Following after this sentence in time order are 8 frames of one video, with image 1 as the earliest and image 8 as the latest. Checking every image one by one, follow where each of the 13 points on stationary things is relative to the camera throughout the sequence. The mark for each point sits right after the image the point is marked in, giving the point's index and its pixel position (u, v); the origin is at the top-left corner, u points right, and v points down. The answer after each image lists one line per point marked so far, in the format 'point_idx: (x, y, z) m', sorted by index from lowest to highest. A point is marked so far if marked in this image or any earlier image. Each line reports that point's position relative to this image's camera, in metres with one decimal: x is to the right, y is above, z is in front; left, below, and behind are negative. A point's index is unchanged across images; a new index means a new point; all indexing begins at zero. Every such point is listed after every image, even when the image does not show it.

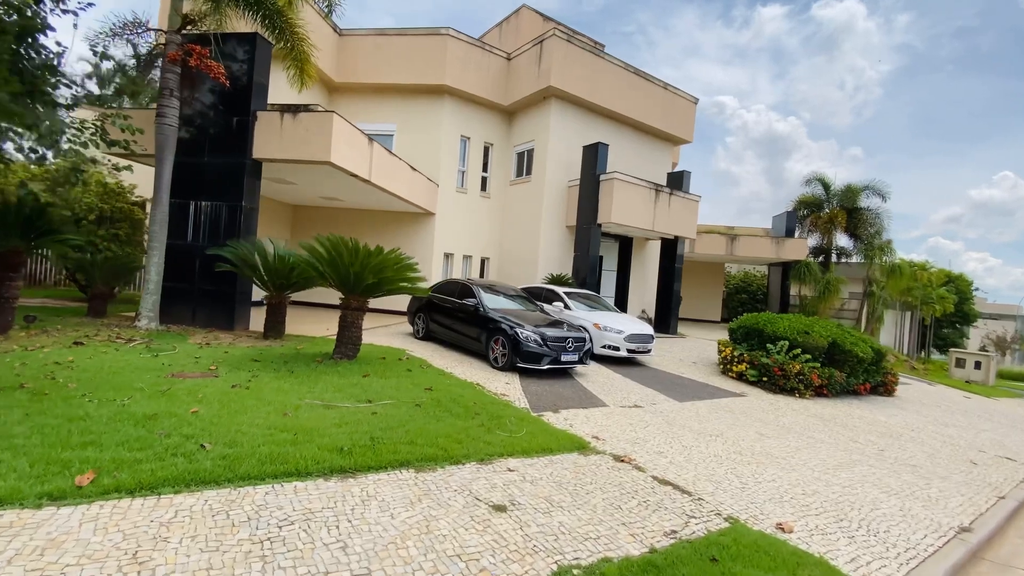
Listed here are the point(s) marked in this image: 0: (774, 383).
0: (+5.6, -2.0, +10.0) m
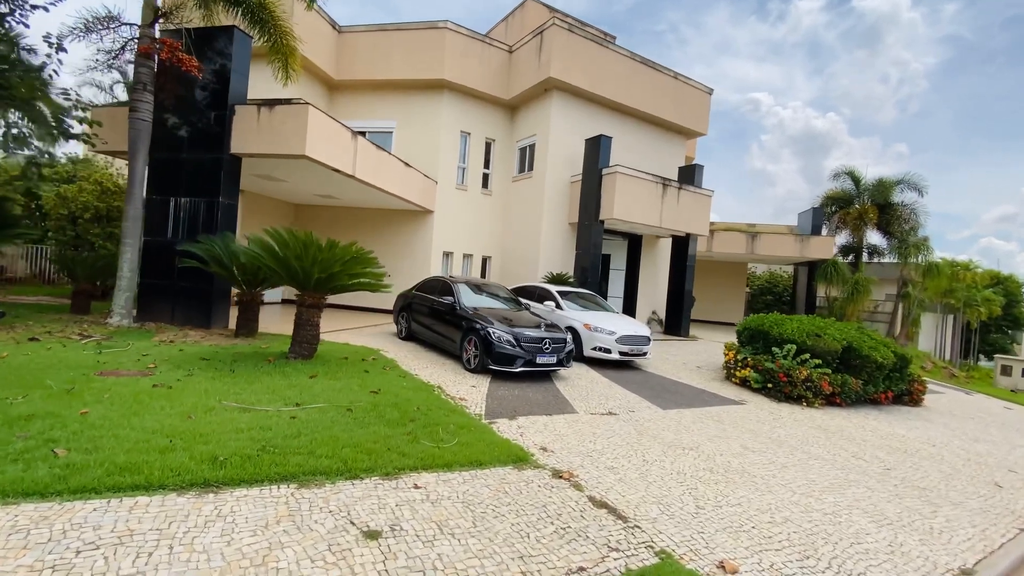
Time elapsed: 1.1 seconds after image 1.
0: (+5.2, -2.0, +9.1) m
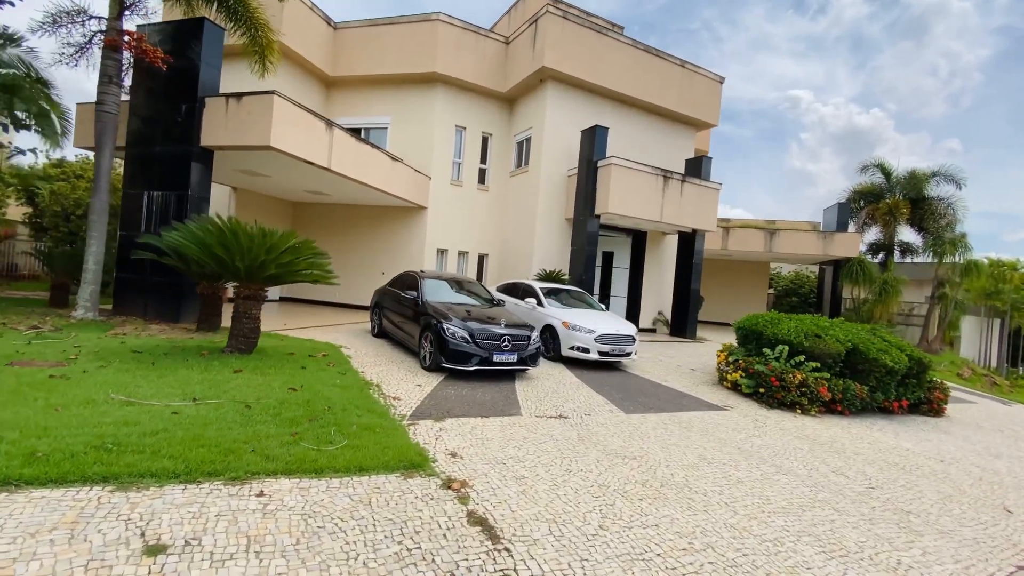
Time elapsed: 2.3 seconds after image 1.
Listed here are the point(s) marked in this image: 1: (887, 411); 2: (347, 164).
0: (+4.6, -1.9, +8.2) m
1: (+7.2, -2.4, +9.0) m
2: (-4.1, +3.0, +11.5) m
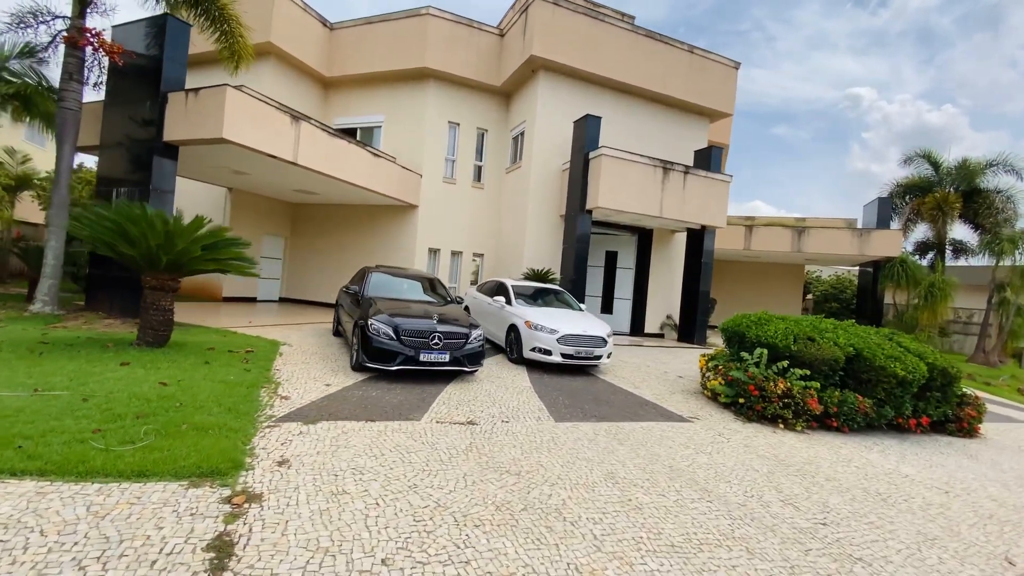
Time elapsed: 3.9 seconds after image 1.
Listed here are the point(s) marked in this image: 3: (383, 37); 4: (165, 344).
0: (+3.6, -1.8, +7.1) m
1: (+6.3, -2.3, +7.6) m
2: (-4.6, +3.1, +11.2) m
3: (-4.1, +7.9, +14.9) m
4: (-4.8, -0.8, +6.5) m
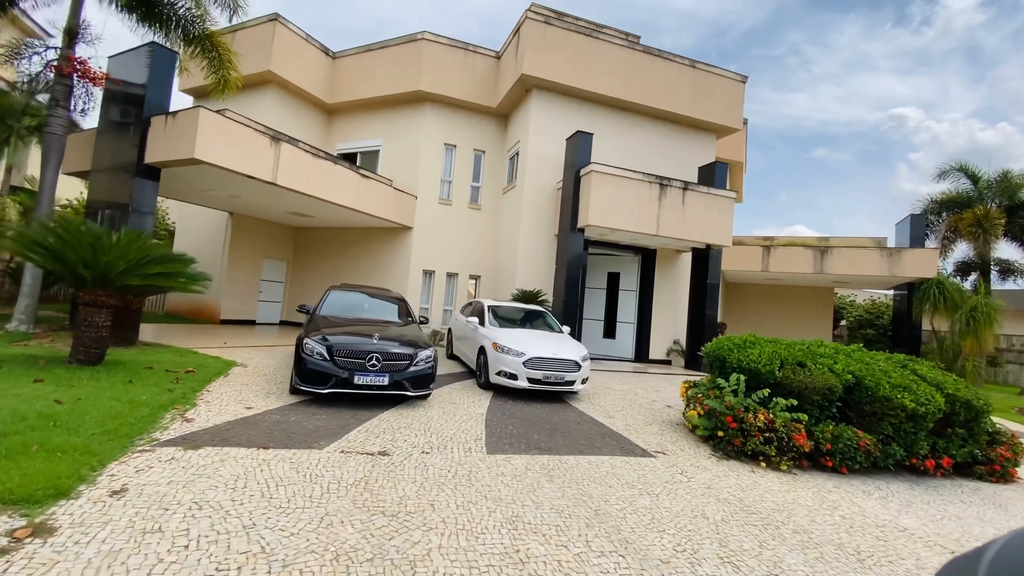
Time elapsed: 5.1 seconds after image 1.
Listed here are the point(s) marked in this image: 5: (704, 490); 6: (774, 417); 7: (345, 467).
0: (+2.9, -2.1, +6.3) m
1: (+5.6, -2.6, +6.6) m
2: (-5.0, +2.6, +11.2) m
3: (-4.2, +7.2, +15.2) m
4: (-5.5, -1.0, +6.3) m
5: (+2.0, -2.2, +5.0) m
6: (+3.4, -1.7, +6.1) m
7: (-1.5, -1.6, +4.3) m
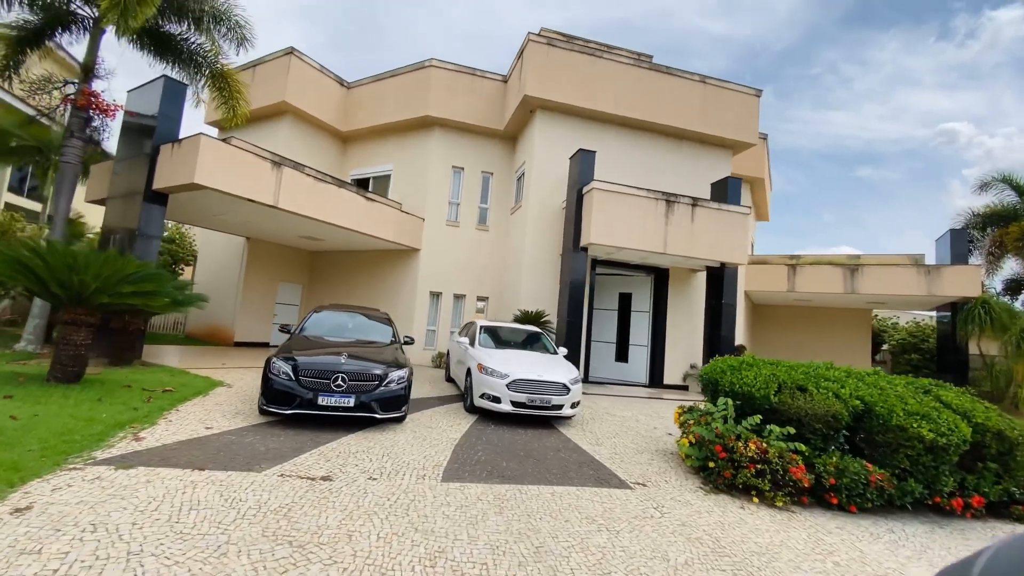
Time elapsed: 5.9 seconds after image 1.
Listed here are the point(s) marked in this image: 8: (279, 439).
0: (+2.5, -2.3, +5.7) m
1: (+5.3, -2.8, +5.8) m
2: (-5.0, +2.1, +11.4) m
3: (-4.0, +6.5, +15.5) m
4: (-5.9, -1.2, +6.3) m
5: (+1.6, -2.3, +4.5) m
6: (+3.0, -1.9, +5.6) m
7: (-2.0, -1.8, +4.1) m
8: (-2.7, -1.7, +5.5) m
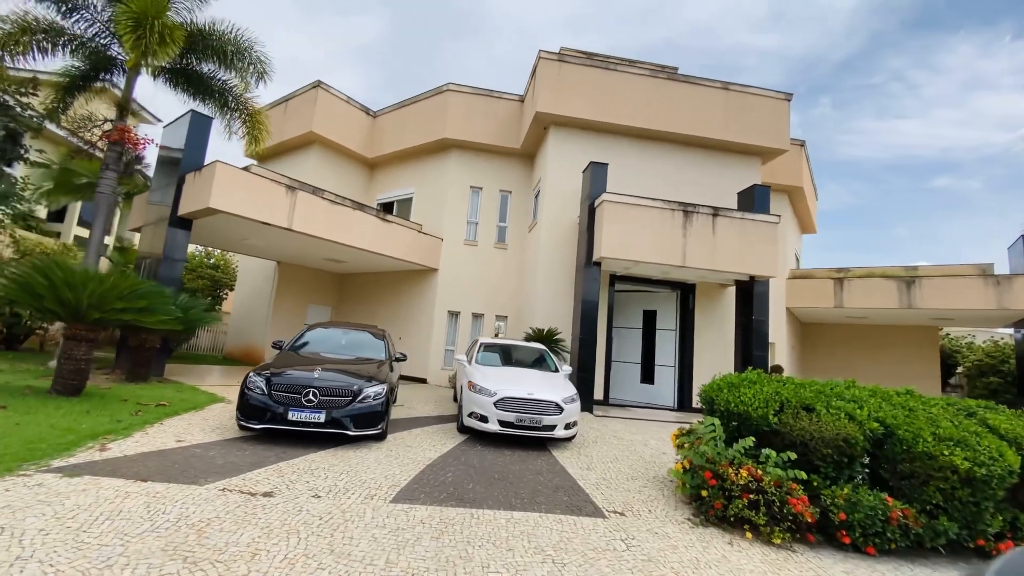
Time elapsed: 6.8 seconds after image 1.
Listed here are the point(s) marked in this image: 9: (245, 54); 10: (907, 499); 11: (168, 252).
0: (+2.2, -2.4, +5.1) m
1: (+4.9, -2.8, +4.8) m
2: (-4.8, +1.6, +11.8) m
3: (-3.4, +5.8, +16.0) m
4: (-6.1, -1.5, +6.6) m
5: (+1.1, -2.3, +4.0) m
6: (+2.6, -1.9, +4.9) m
7: (-2.6, -1.8, +3.9) m
8: (-3.1, -1.9, +5.4) m
9: (-6.6, +5.8, +11.6) m
10: (+4.1, -2.2, +4.9) m
11: (-7.7, +0.8, +10.6) m
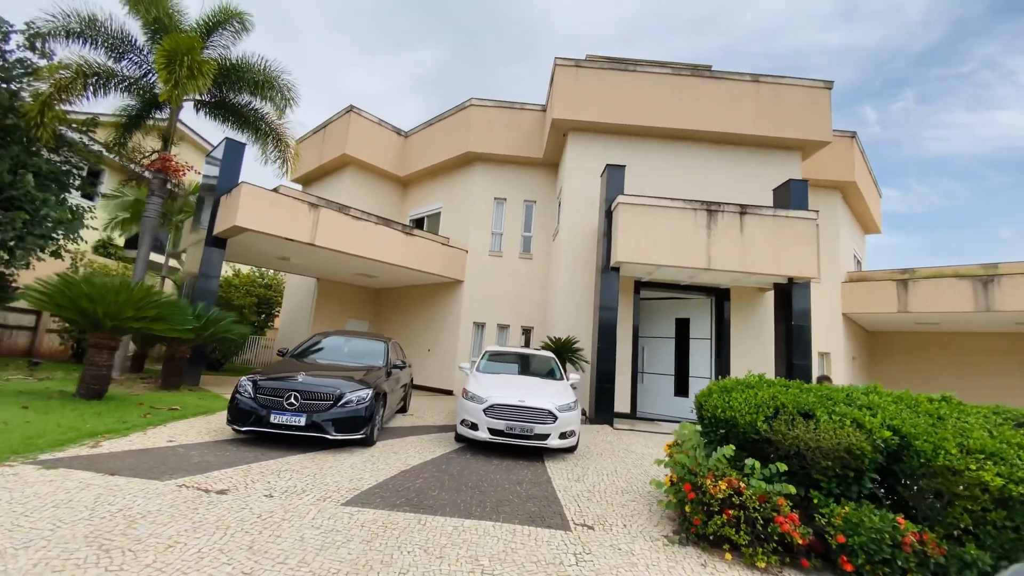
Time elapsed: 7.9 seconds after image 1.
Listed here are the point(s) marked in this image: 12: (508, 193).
0: (+1.8, -2.3, +4.6) m
1: (+4.4, -2.6, +4.0) m
2: (-4.4, +1.2, +12.2) m
3: (-2.5, +5.4, +16.4) m
4: (-6.3, -1.7, +7.2) m
5: (+0.5, -2.2, +3.6) m
6: (+2.2, -1.8, +4.4) m
7: (-3.1, -1.8, +4.0) m
8: (-3.4, -2.0, +5.6) m
9: (-6.3, +5.4, +12.5) m
10: (+3.7, -2.1, +4.2) m
11: (-7.4, +0.4, +11.4) m
12: (-0.1, +3.1, +15.4) m
